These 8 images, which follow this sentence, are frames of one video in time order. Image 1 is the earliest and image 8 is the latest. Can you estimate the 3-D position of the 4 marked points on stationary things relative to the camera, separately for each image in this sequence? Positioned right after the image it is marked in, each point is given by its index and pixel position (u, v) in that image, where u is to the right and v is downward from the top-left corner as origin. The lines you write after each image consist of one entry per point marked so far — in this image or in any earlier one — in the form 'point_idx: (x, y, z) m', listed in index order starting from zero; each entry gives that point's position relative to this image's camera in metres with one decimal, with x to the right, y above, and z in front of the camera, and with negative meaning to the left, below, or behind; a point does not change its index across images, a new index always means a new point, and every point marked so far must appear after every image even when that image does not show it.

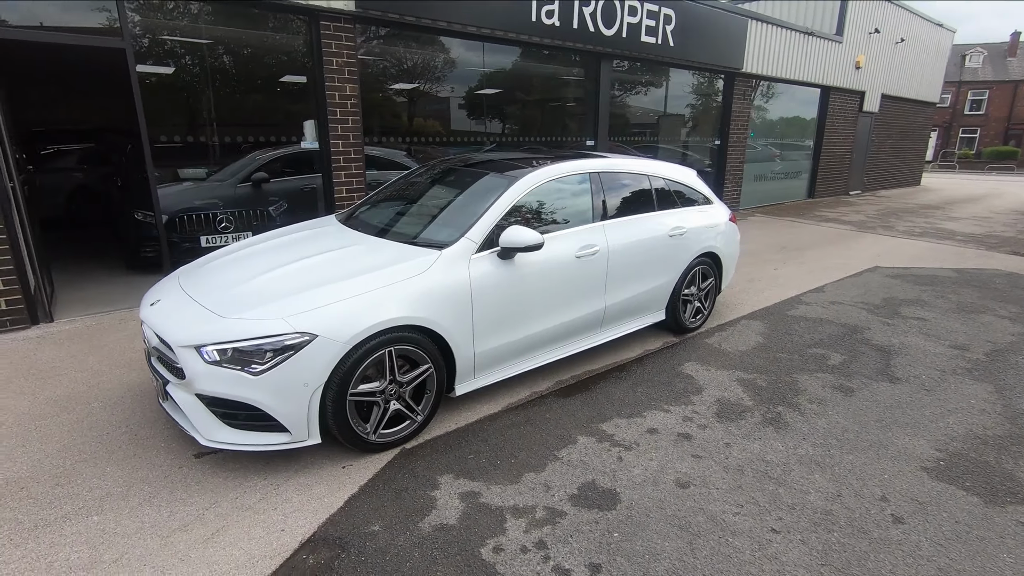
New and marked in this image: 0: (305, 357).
0: (-1.1, -0.4, +2.8) m
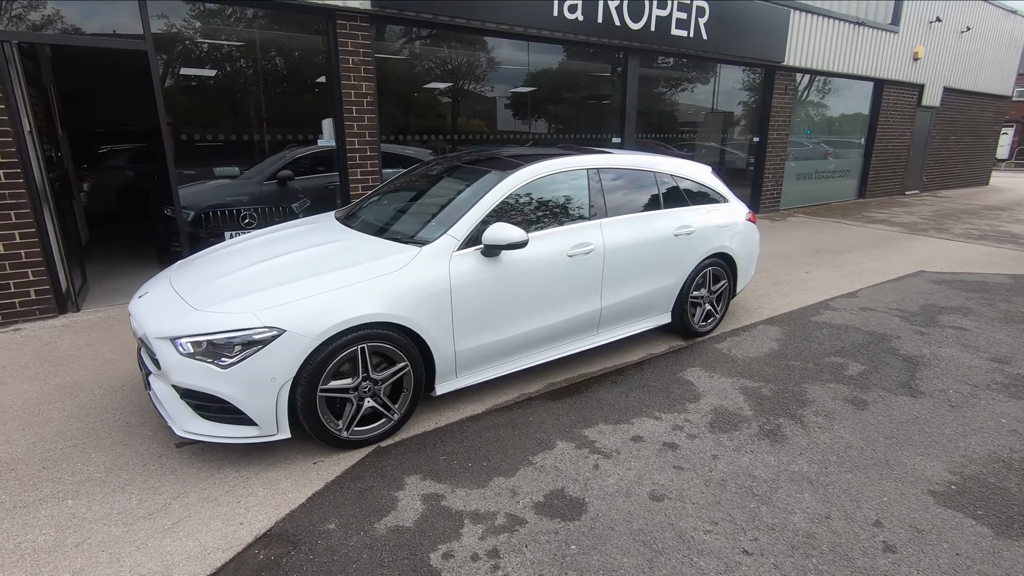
0: (-1.2, -0.3, +2.8) m
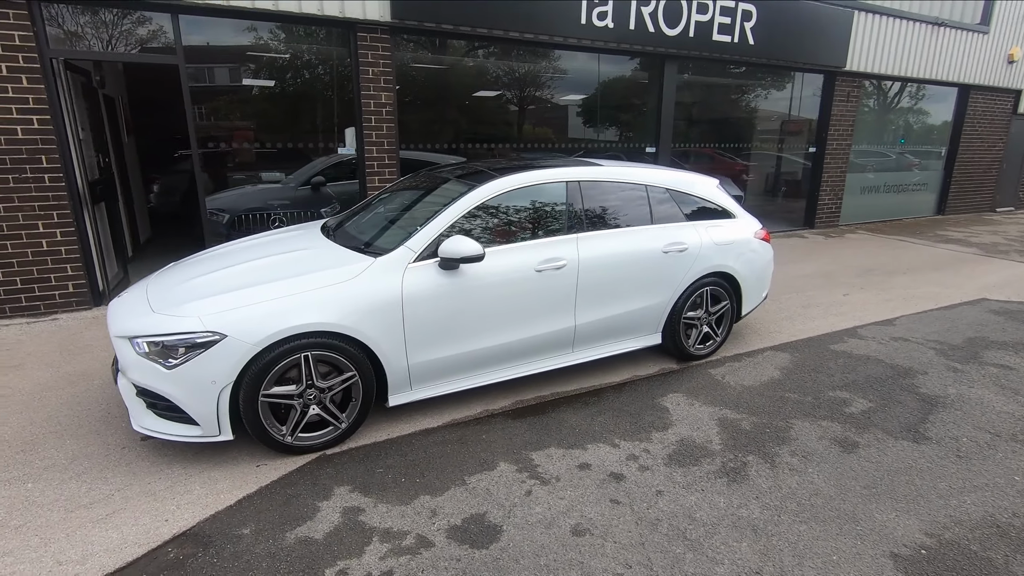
0: (-1.6, -0.4, +2.9) m
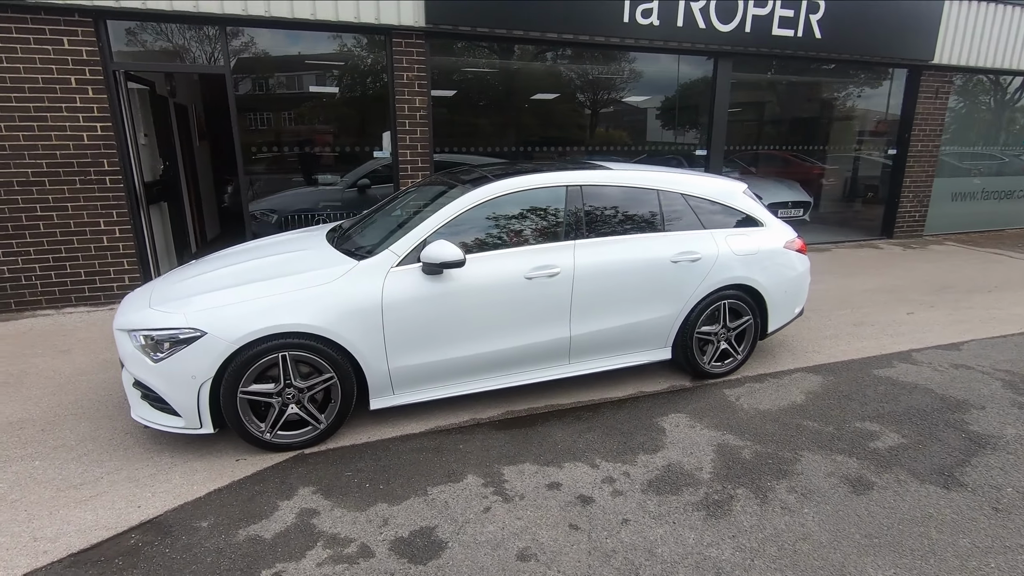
0: (-1.8, -0.3, +3.0) m
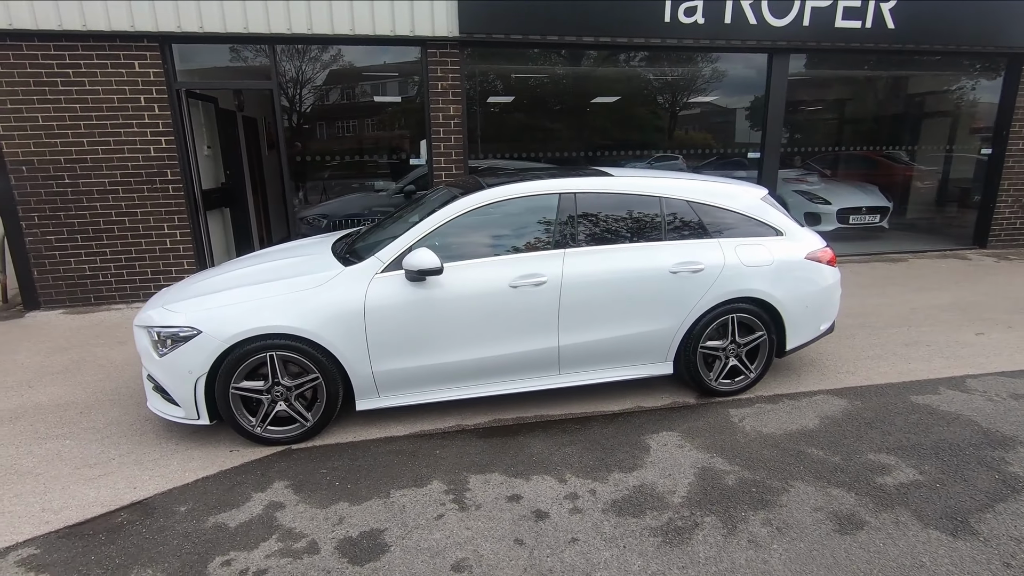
0: (-1.9, -0.4, +3.3) m
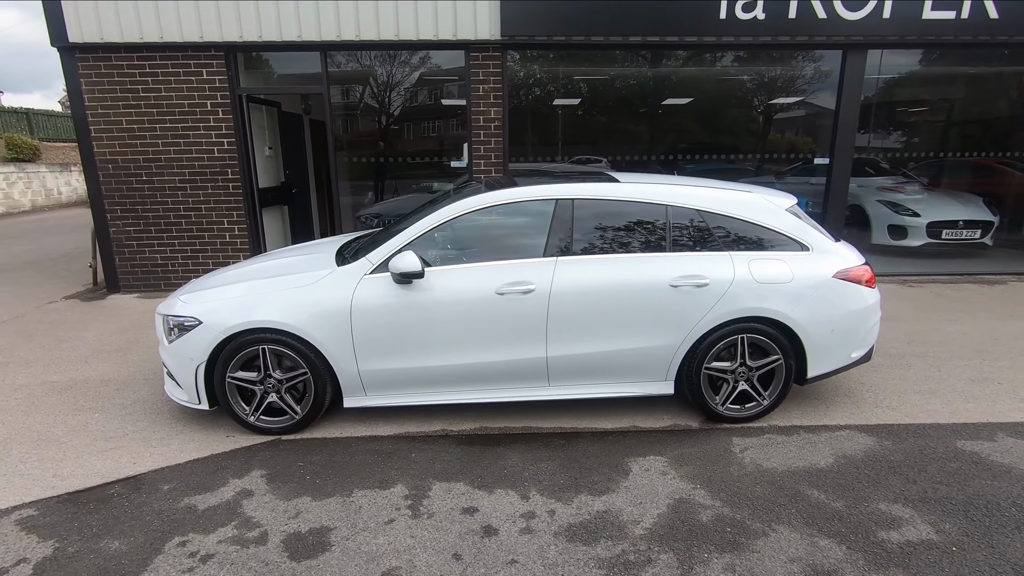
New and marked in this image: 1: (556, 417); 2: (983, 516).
0: (-2.0, -0.3, +3.5) m
1: (+0.3, -0.9, +3.8) m
2: (+2.4, -1.2, +2.8) m
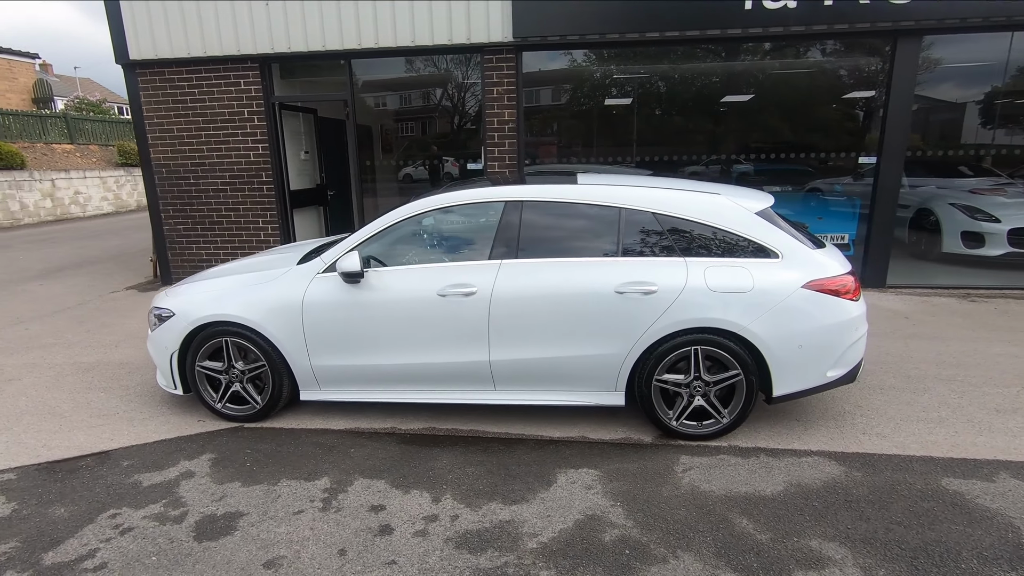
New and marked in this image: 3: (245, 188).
0: (-2.4, -0.3, +3.8) m
1: (0.0, -0.9, +3.7) m
2: (+1.9, -1.2, +2.4) m
3: (-3.6, +1.4, +7.4) m
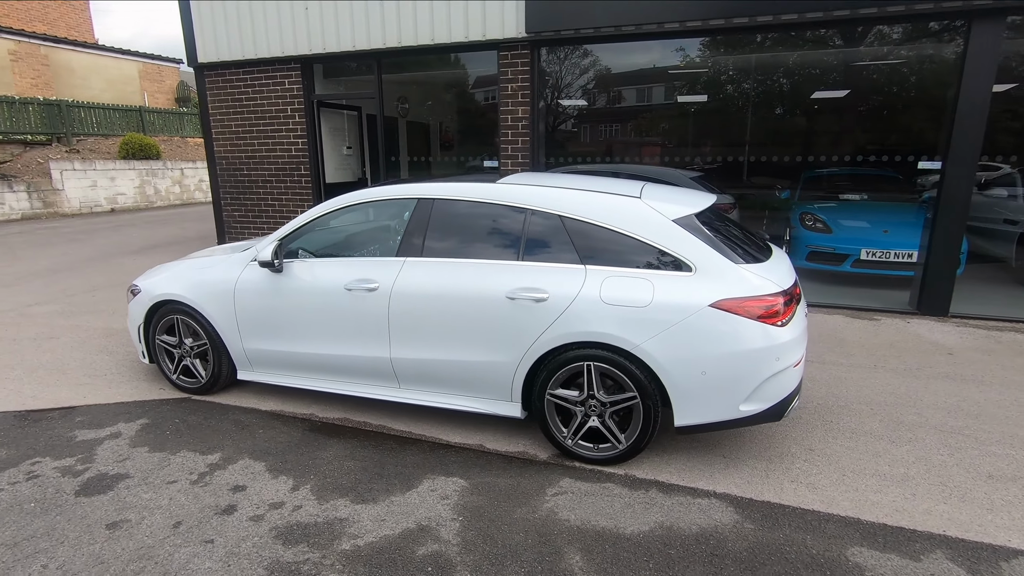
0: (-2.9, -0.1, +4.2) m
1: (-0.7, -0.9, +3.7) m
2: (+0.9, -1.3, +2.0) m
3: (-3.3, +1.6, +8.0) m
